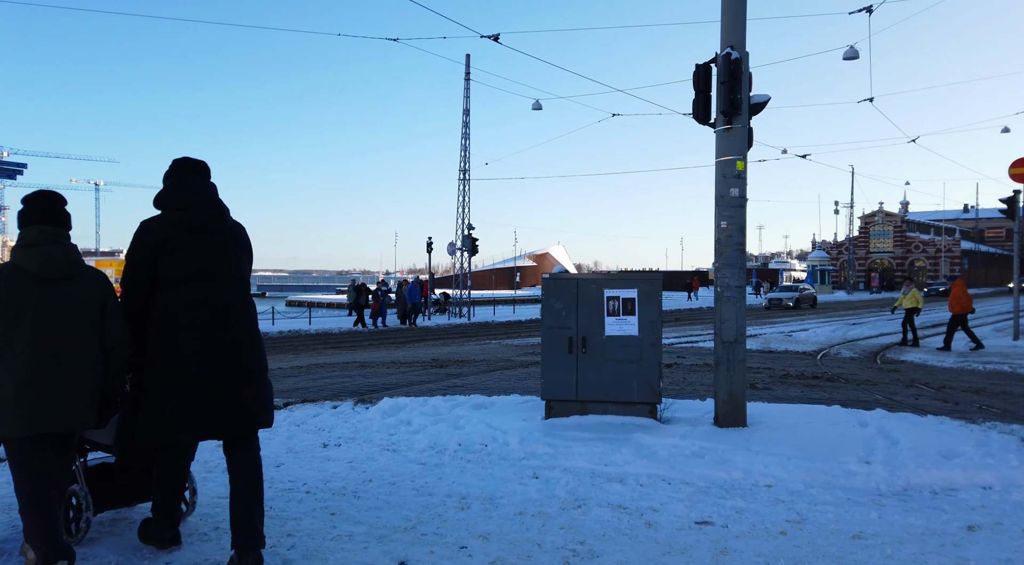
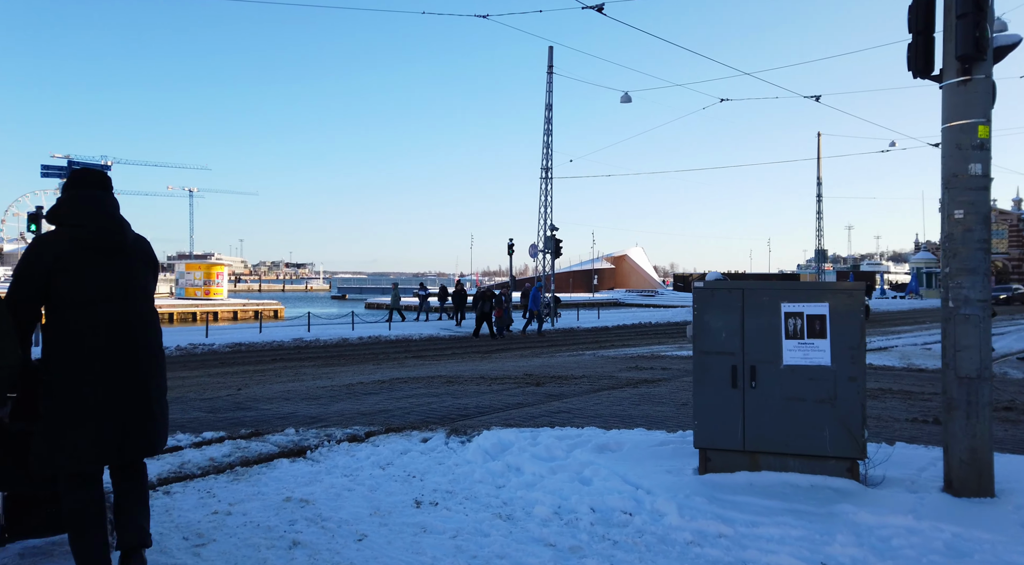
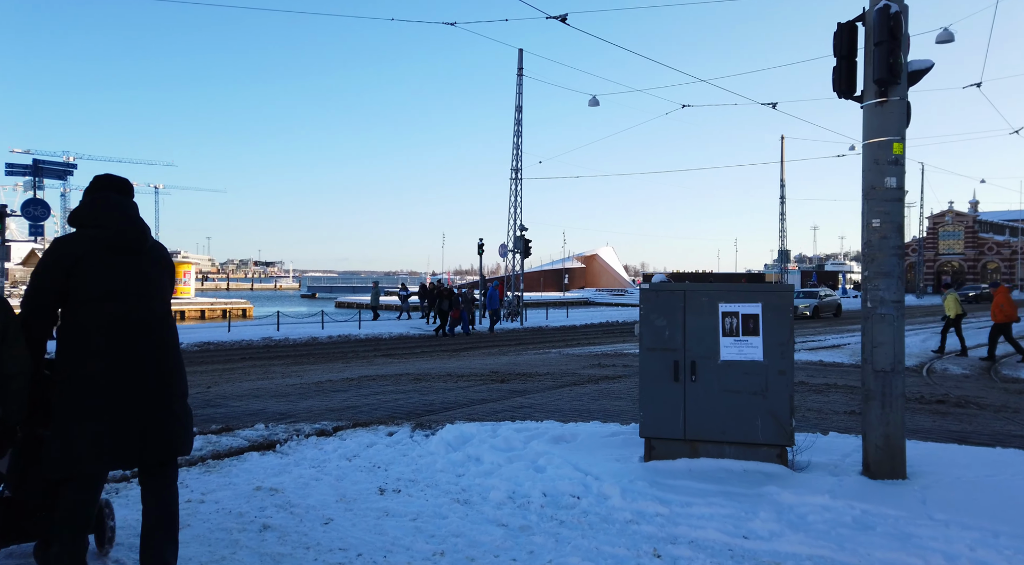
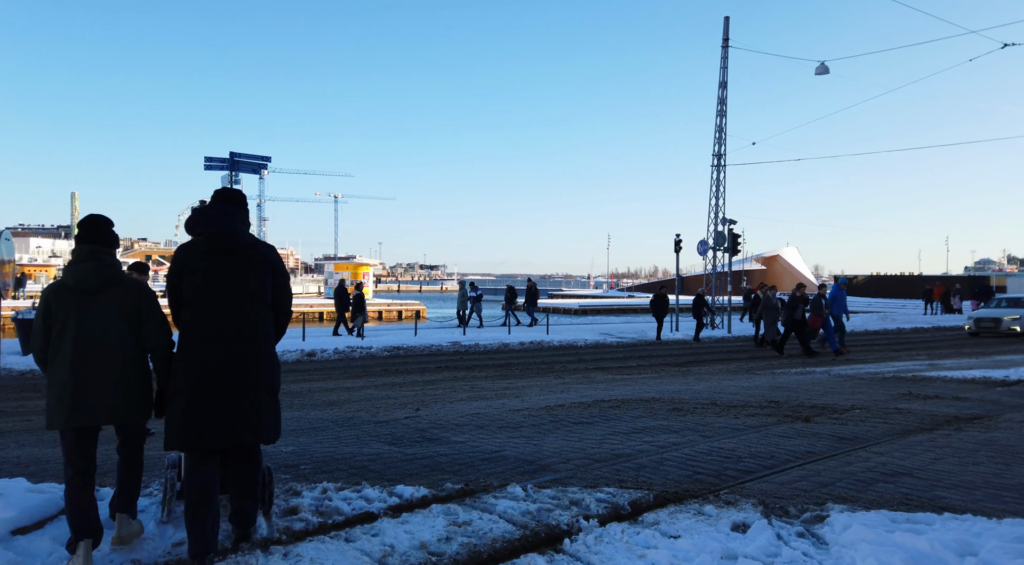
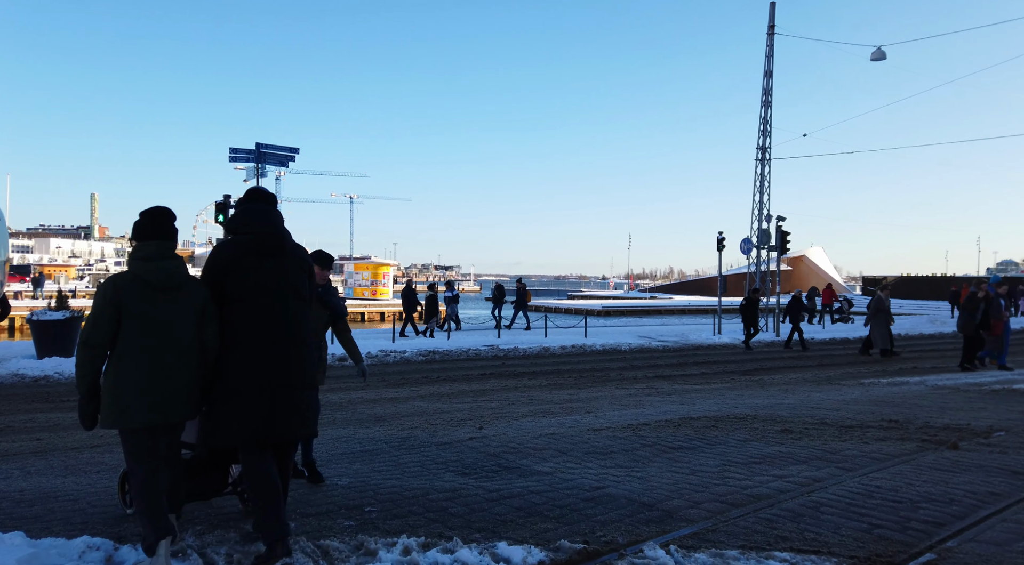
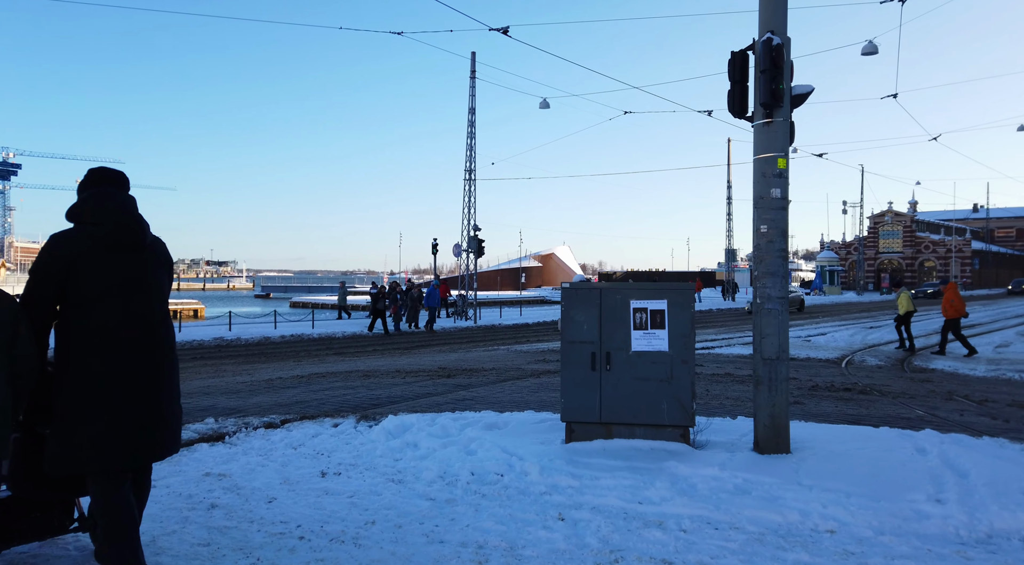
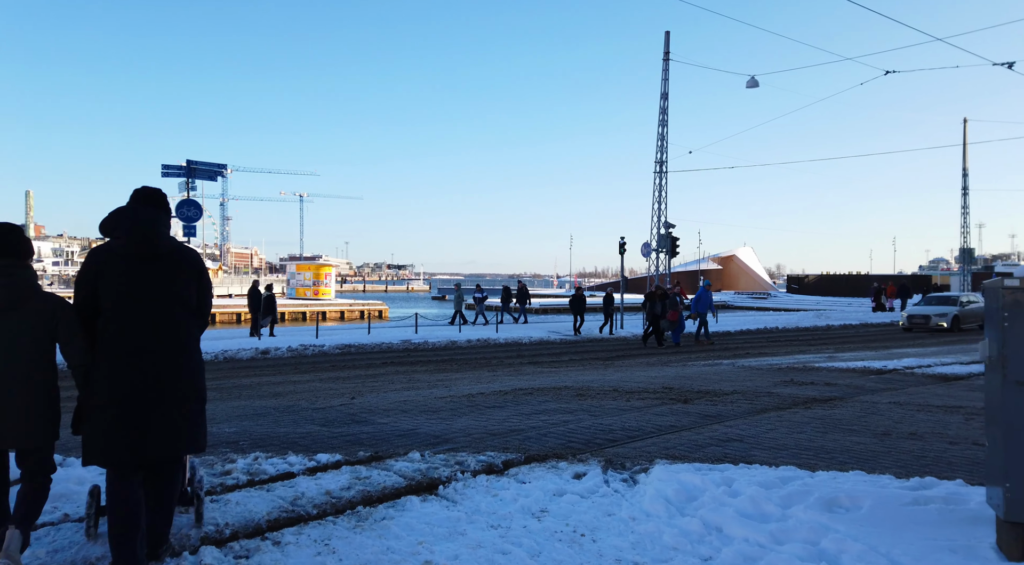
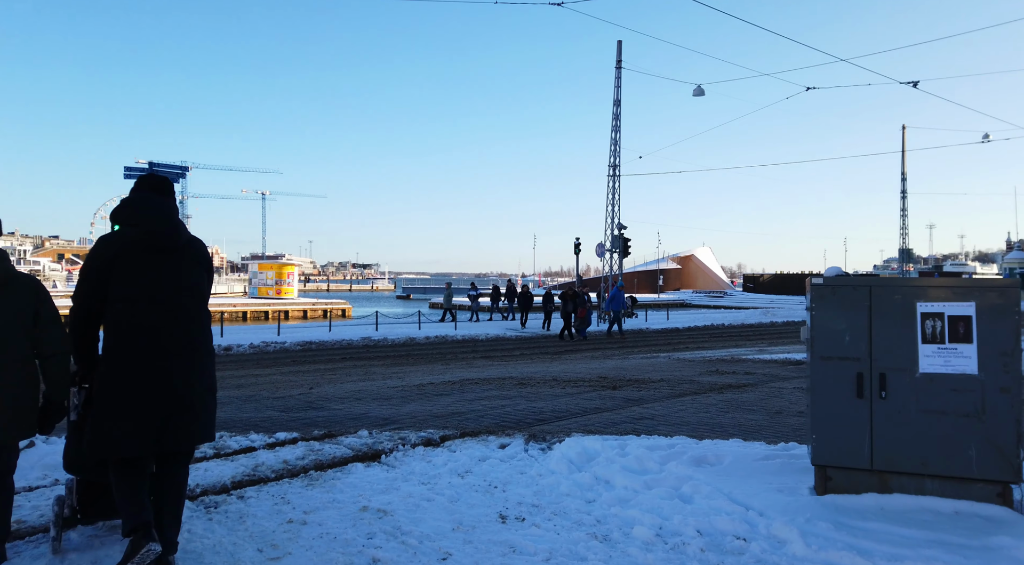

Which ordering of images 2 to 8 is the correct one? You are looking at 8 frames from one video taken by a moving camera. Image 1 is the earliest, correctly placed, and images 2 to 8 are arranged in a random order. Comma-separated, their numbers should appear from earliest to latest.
6, 3, 2, 8, 7, 4, 5
